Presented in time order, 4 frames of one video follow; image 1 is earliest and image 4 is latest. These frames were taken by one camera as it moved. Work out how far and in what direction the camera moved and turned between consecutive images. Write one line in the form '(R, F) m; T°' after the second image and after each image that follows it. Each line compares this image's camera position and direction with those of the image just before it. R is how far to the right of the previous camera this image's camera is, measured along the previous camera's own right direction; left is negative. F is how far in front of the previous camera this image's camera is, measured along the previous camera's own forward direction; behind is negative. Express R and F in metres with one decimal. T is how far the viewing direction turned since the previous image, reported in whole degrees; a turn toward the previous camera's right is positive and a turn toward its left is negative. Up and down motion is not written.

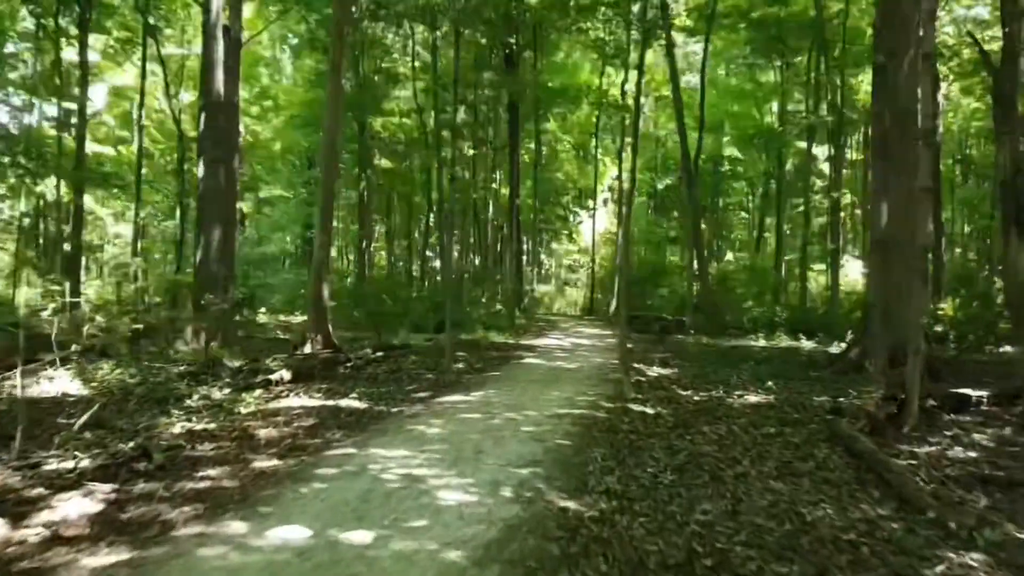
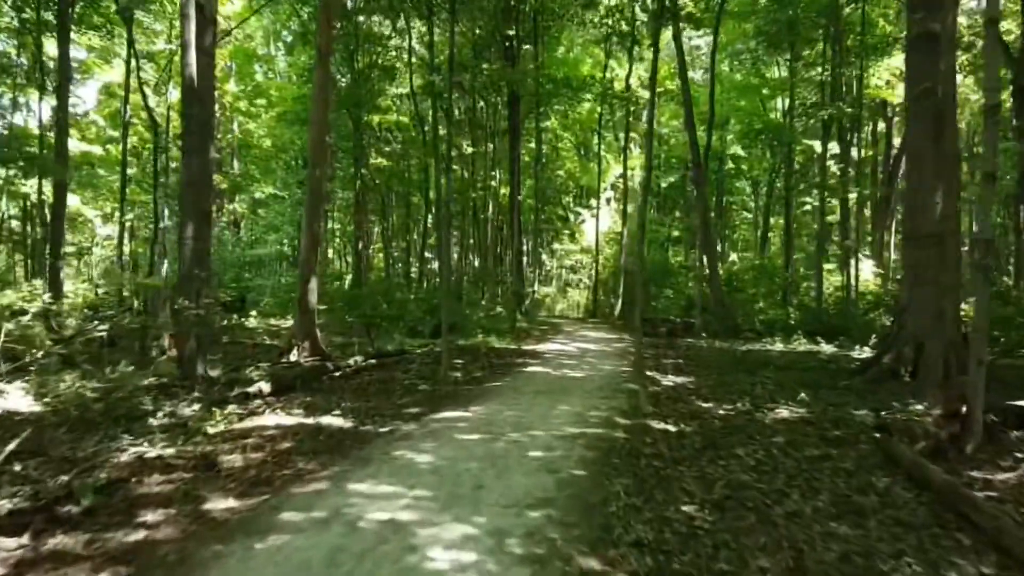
(0.0, +0.8) m; 0°
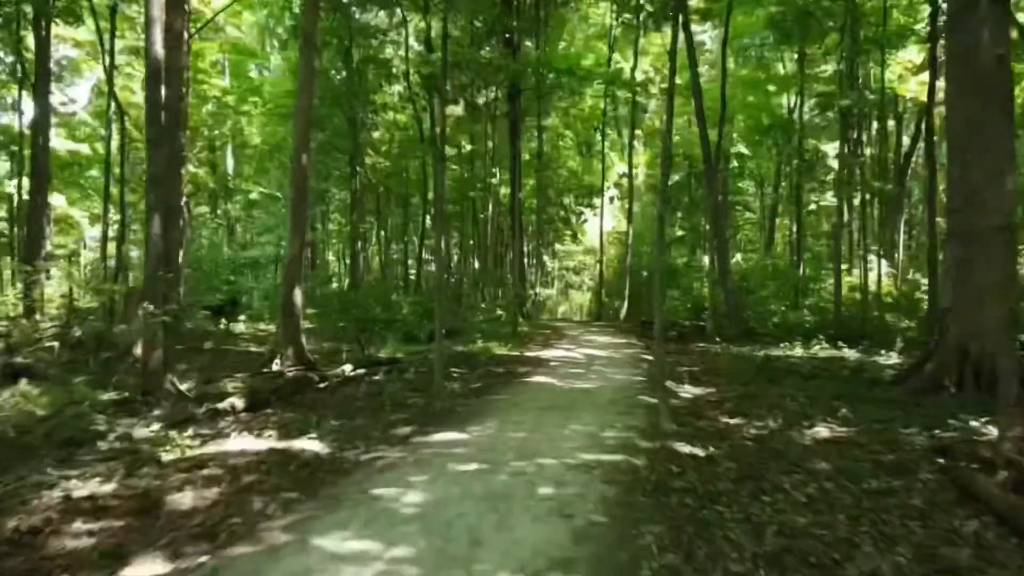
(0.0, +0.8) m; 0°
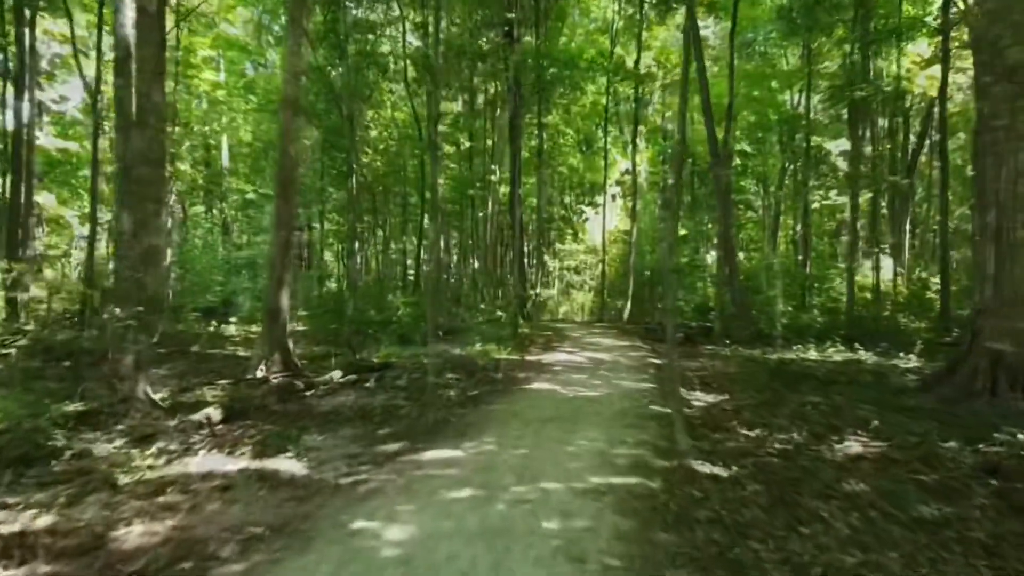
(0.0, +0.5) m; 0°
